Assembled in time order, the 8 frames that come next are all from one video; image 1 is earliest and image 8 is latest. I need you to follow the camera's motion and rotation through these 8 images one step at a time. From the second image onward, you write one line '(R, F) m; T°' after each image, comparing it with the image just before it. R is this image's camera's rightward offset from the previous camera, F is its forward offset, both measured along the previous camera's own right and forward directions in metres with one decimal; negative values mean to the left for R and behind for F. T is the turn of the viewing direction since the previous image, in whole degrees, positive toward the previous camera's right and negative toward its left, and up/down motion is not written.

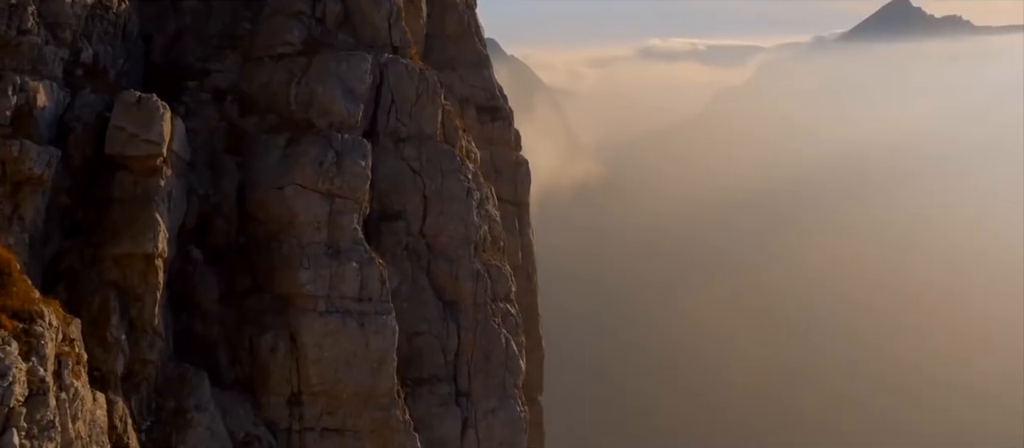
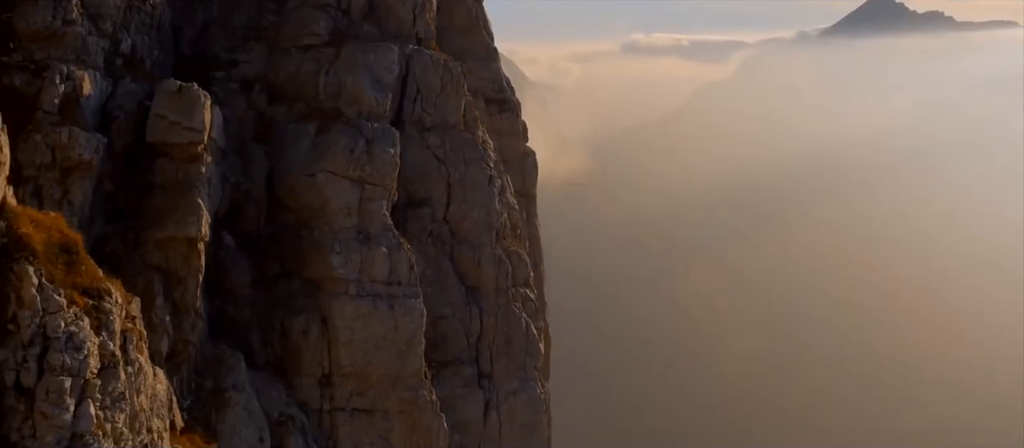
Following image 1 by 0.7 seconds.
(-1.2, -1.2) m; +1°
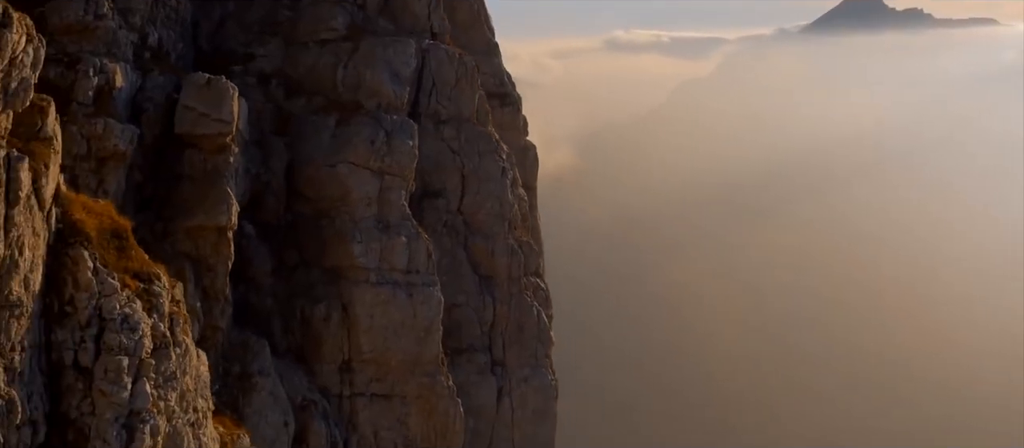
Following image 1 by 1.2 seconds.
(-1.1, -1.1) m; +1°
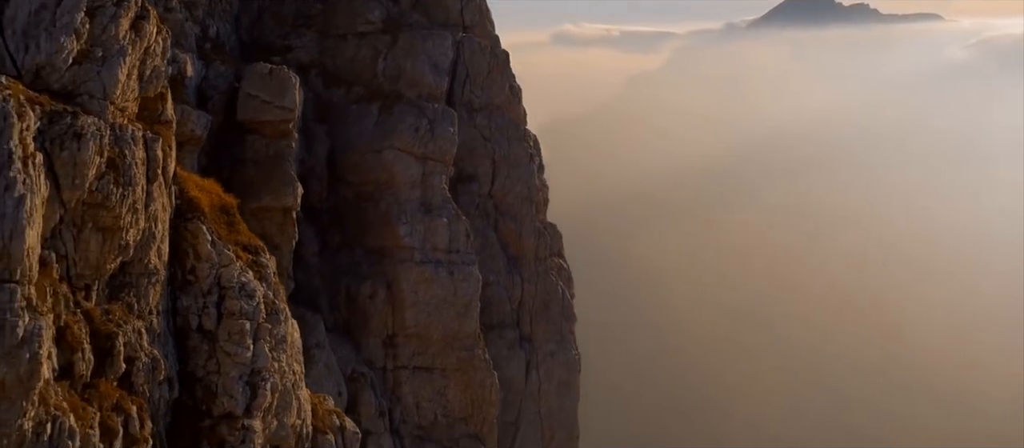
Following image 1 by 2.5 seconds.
(-2.7, -2.5) m; +2°
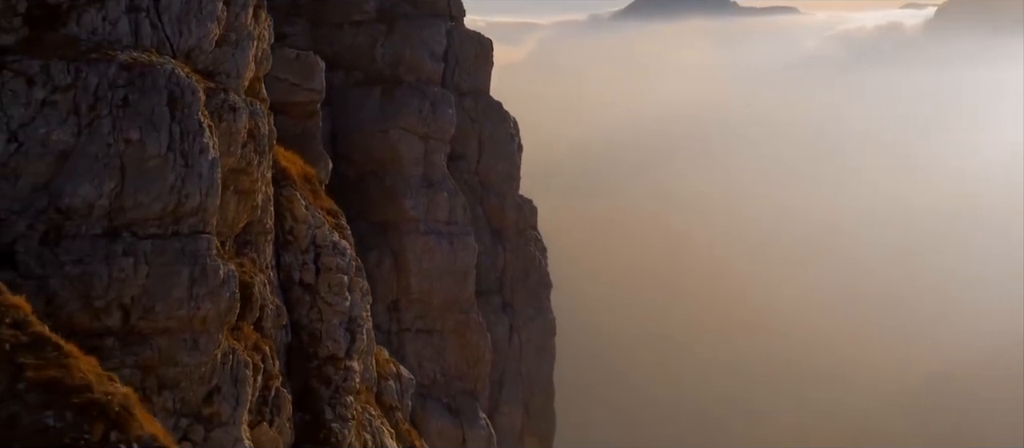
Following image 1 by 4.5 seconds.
(-4.5, -3.8) m; +6°
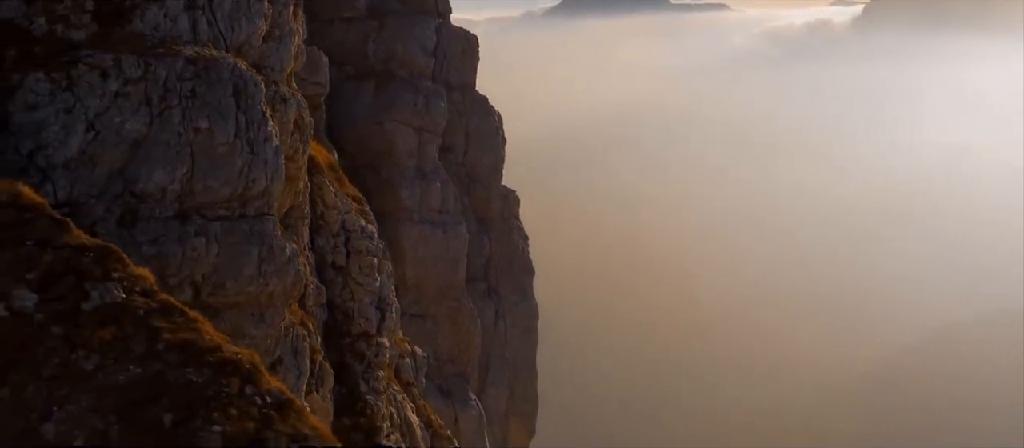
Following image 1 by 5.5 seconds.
(-2.0, -2.0) m; +3°
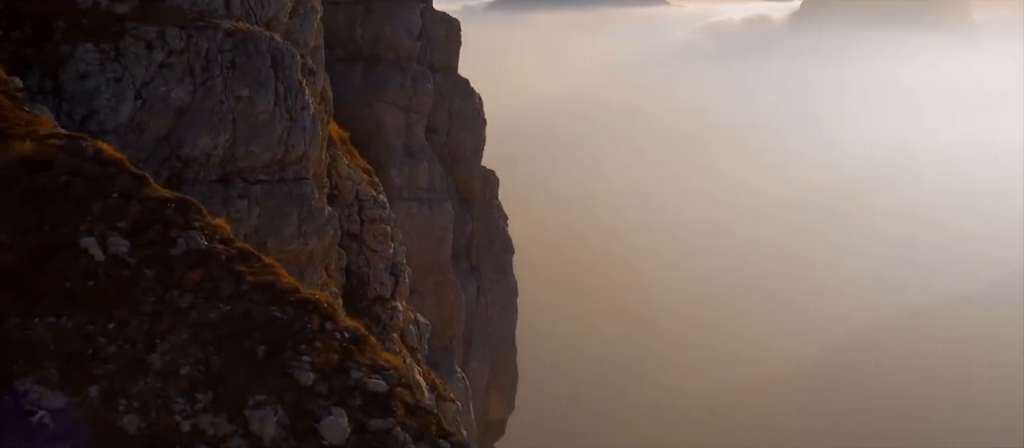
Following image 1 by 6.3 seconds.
(-1.7, -1.7) m; +3°
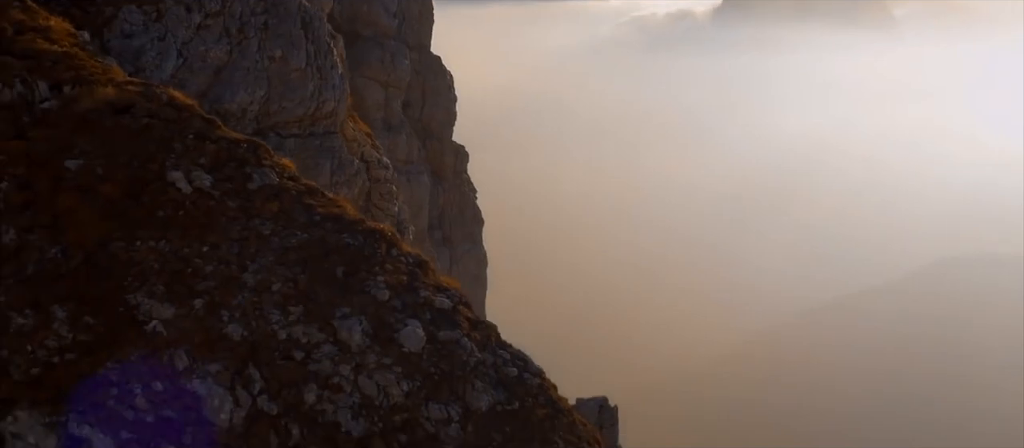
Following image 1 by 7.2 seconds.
(-1.9, -2.1) m; +3°
